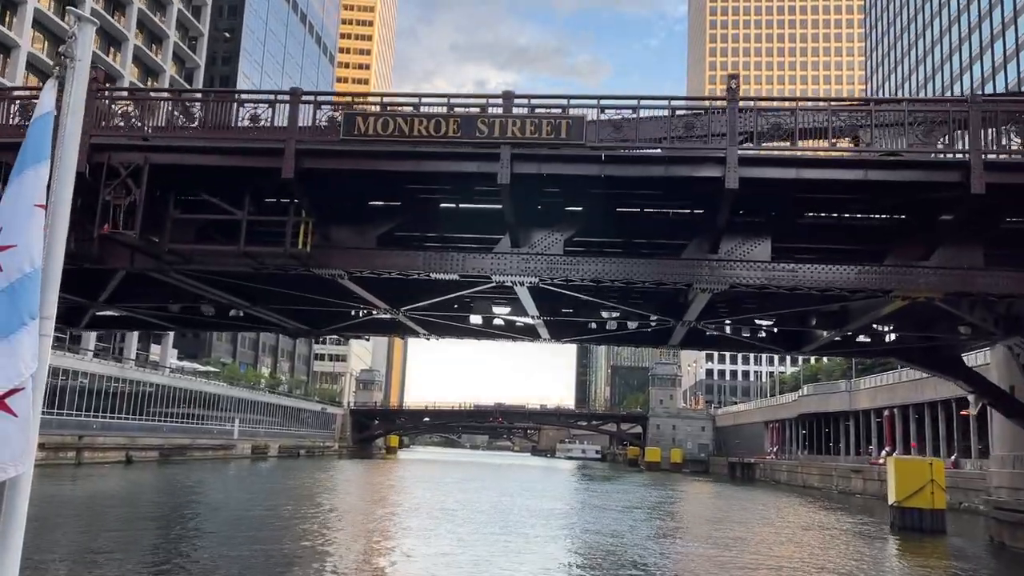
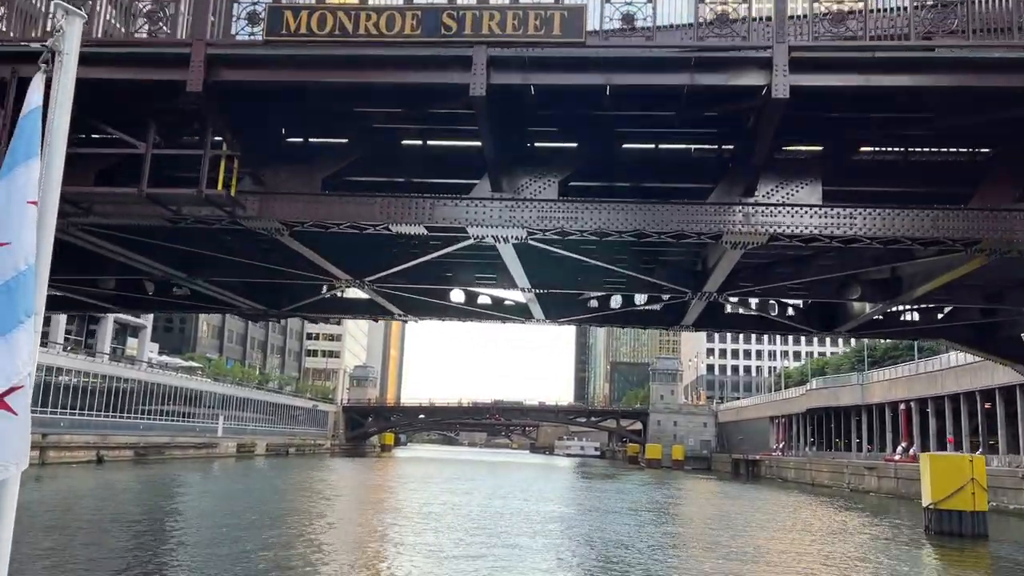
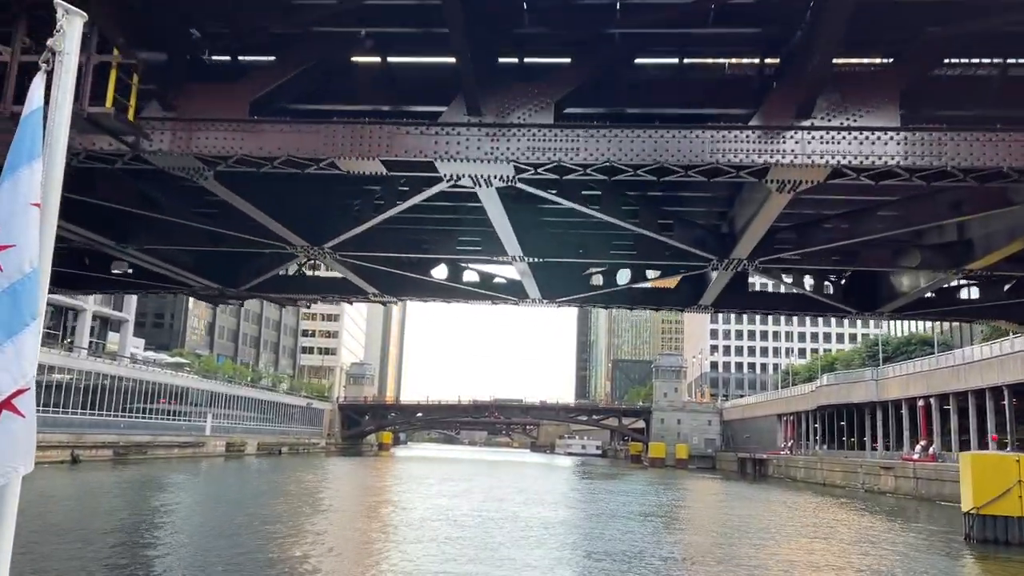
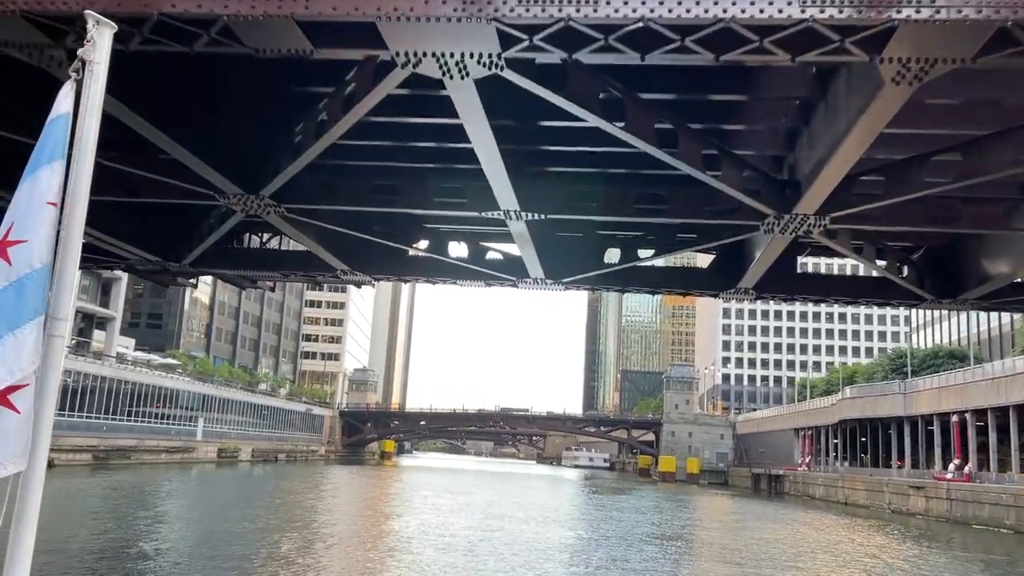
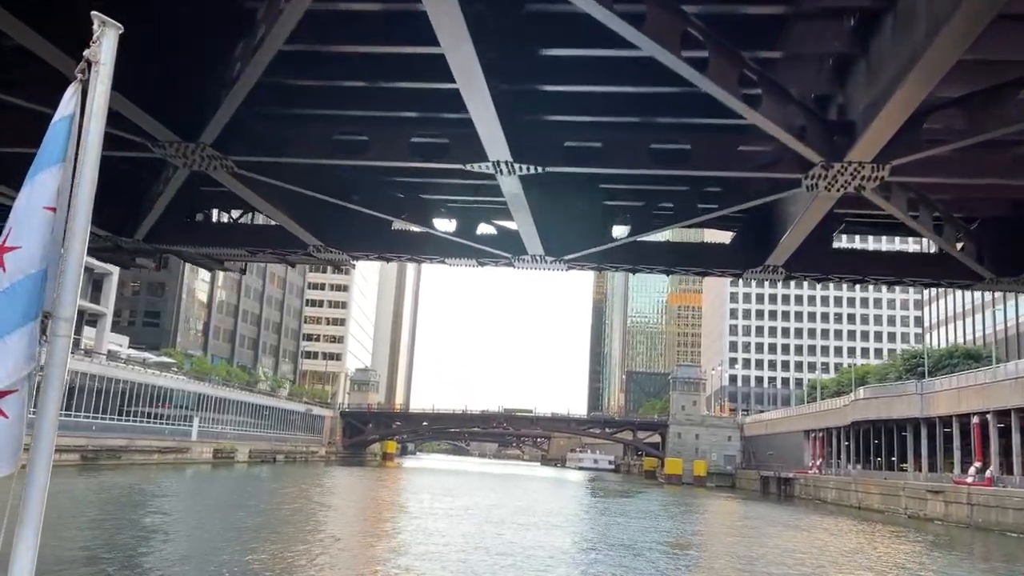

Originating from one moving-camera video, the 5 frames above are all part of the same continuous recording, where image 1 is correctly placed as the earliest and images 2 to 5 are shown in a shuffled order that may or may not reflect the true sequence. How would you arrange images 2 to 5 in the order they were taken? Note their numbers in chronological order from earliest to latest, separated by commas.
2, 3, 4, 5
